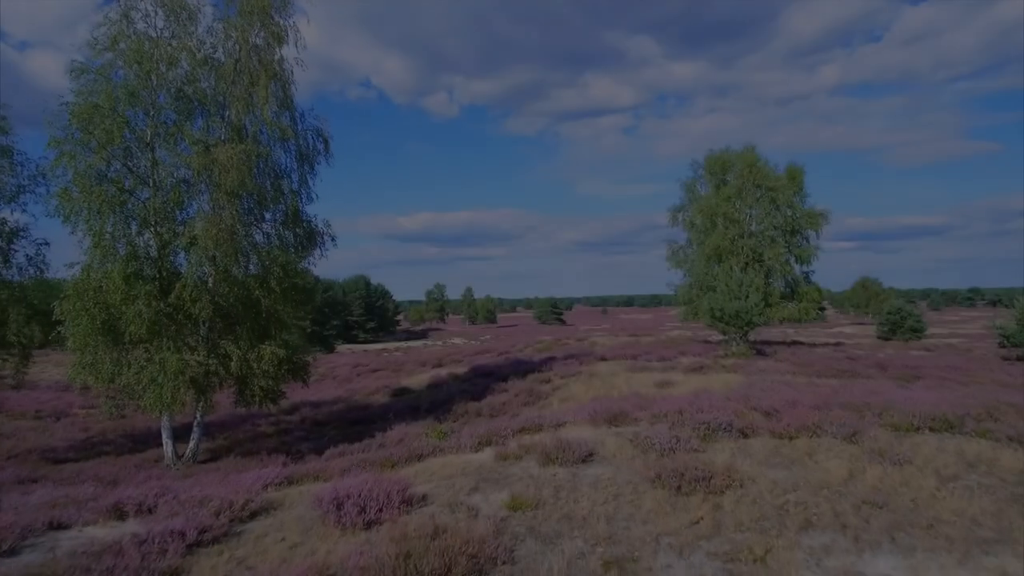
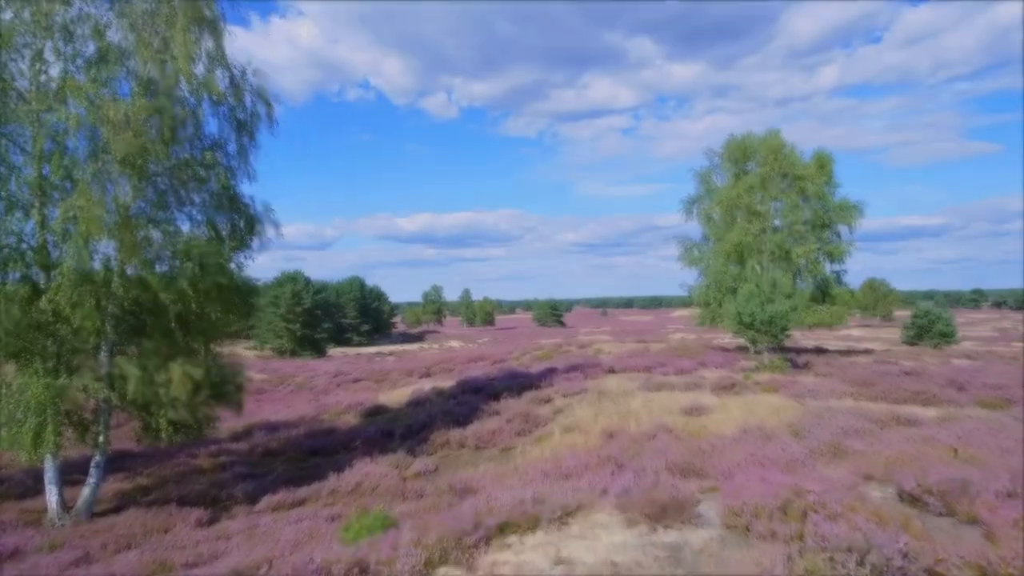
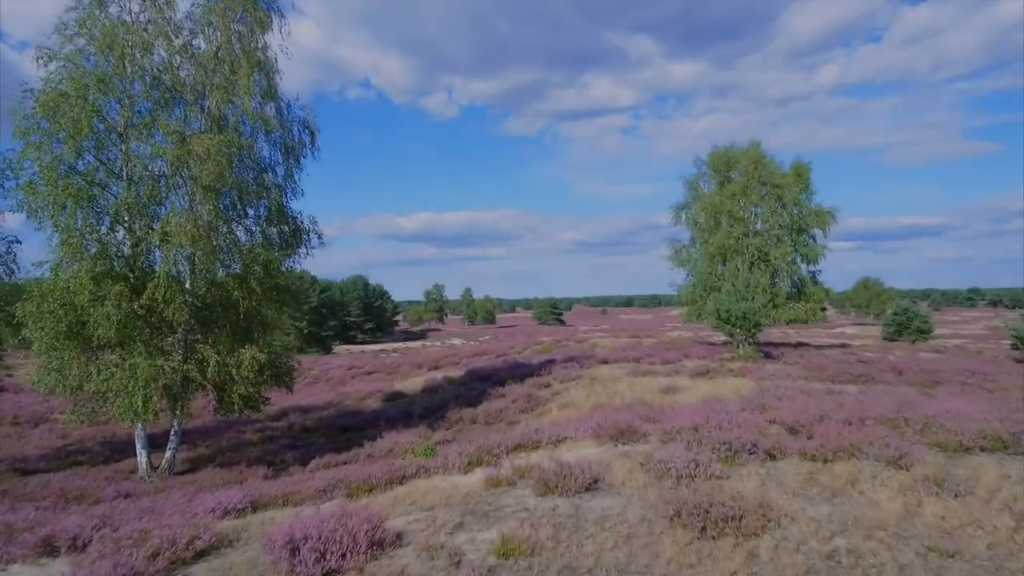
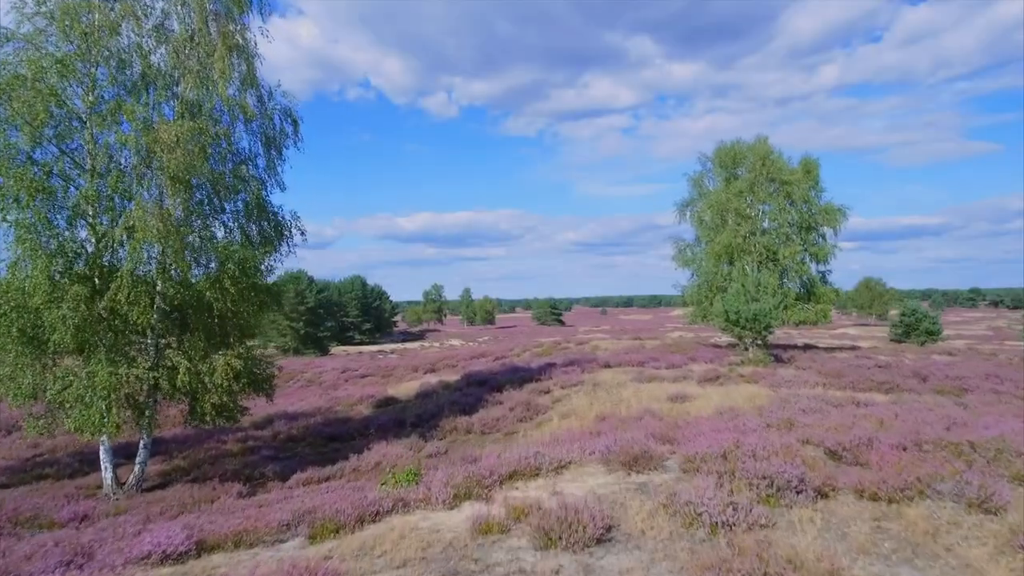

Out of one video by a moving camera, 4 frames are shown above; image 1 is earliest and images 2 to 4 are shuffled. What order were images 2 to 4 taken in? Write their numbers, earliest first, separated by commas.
3, 4, 2
